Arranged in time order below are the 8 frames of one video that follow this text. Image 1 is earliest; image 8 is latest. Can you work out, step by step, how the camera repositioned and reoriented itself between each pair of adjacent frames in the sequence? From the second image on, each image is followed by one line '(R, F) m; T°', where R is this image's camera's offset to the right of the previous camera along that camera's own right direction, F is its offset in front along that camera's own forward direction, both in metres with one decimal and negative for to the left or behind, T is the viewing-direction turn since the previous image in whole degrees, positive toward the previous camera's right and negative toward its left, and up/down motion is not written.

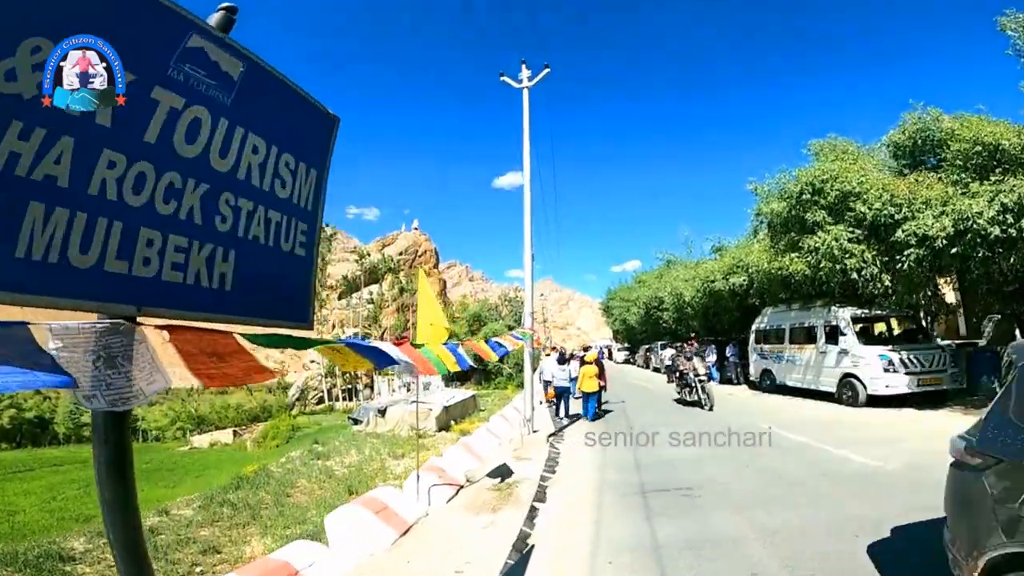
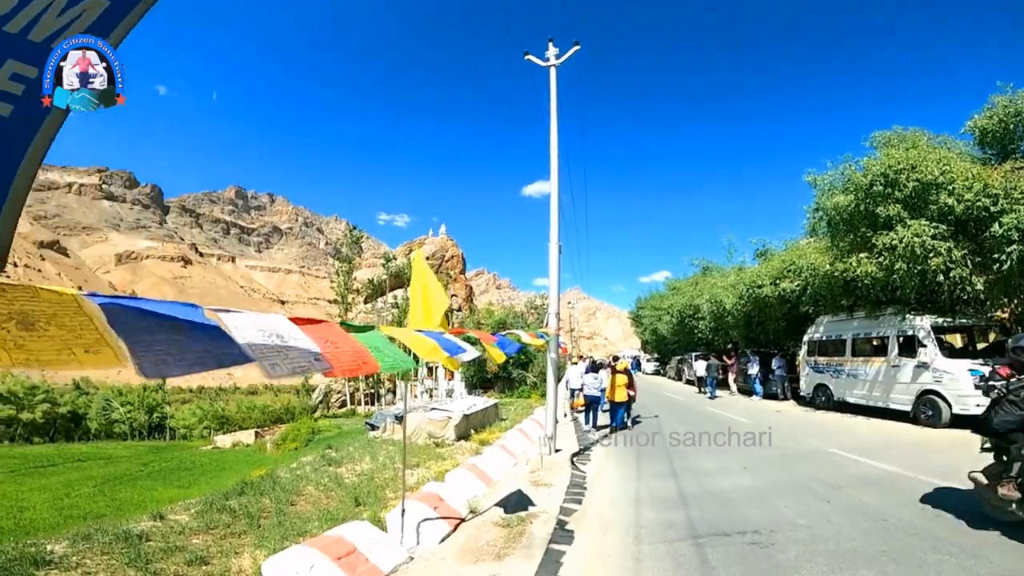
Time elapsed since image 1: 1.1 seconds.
(+0.1, +1.4) m; -3°
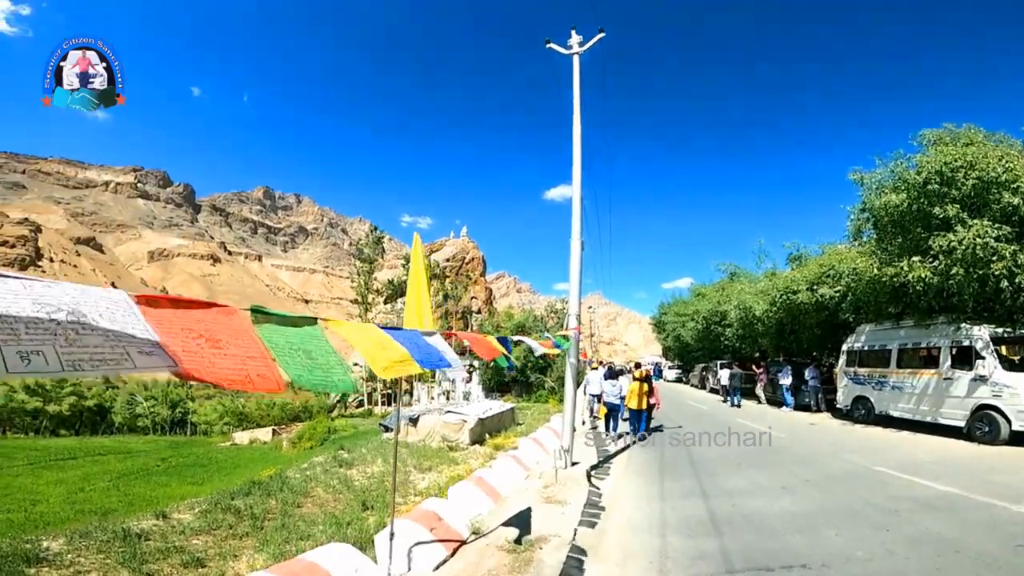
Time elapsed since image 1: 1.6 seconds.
(0.0, +0.7) m; -2°
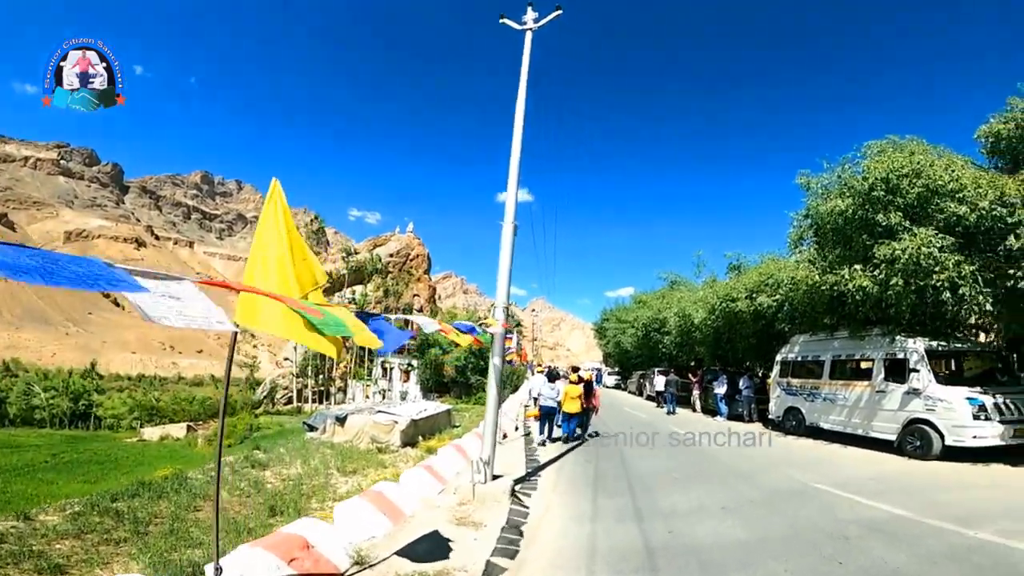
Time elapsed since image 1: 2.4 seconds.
(+0.2, +0.8) m; +5°
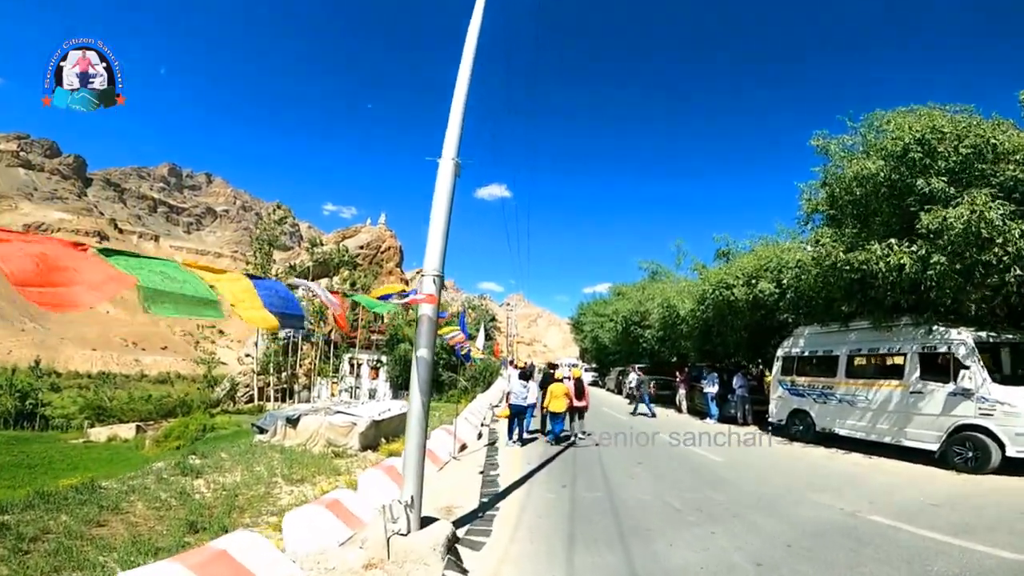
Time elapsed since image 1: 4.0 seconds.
(+0.2, +2.0) m; +2°
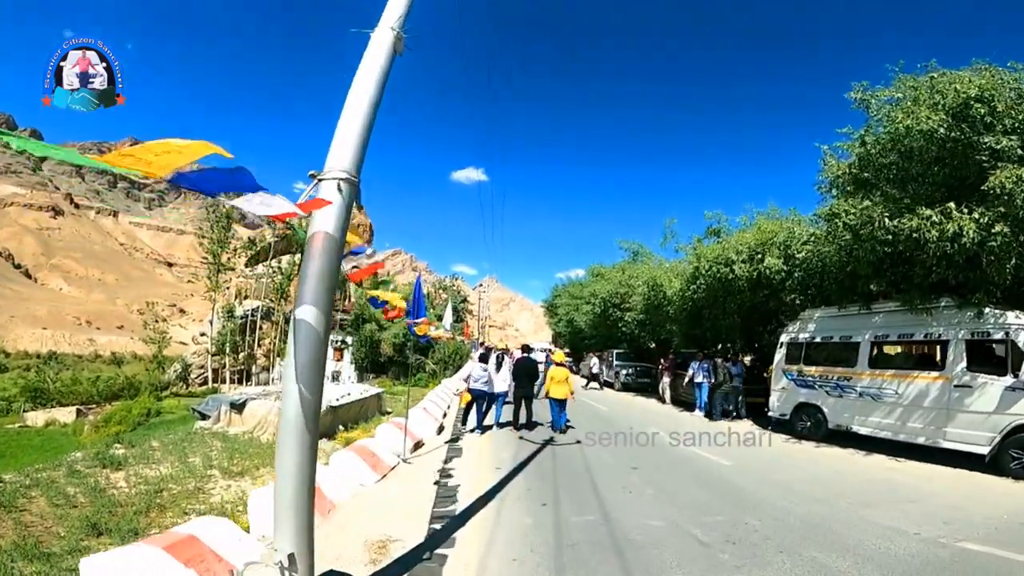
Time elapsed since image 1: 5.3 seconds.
(0.0, +1.7) m; +3°
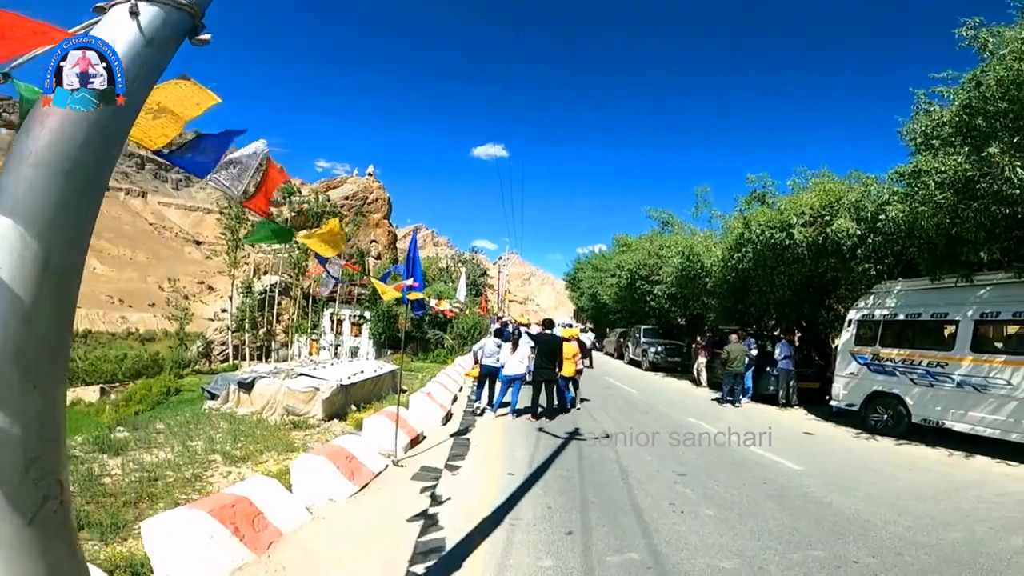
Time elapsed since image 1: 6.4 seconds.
(+0.1, +1.5) m; -2°
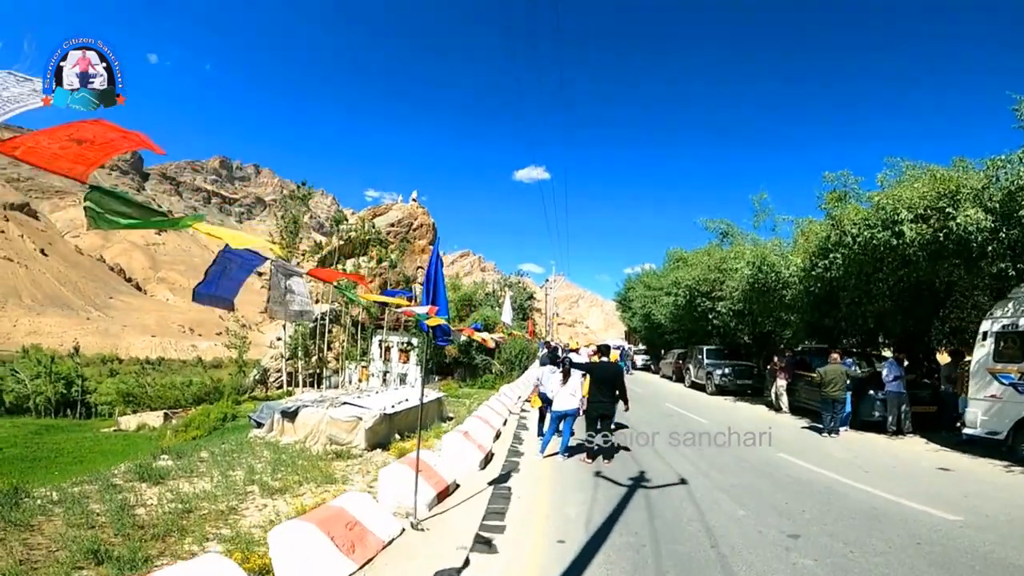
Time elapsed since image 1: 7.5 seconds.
(0.0, +1.3) m; -5°
